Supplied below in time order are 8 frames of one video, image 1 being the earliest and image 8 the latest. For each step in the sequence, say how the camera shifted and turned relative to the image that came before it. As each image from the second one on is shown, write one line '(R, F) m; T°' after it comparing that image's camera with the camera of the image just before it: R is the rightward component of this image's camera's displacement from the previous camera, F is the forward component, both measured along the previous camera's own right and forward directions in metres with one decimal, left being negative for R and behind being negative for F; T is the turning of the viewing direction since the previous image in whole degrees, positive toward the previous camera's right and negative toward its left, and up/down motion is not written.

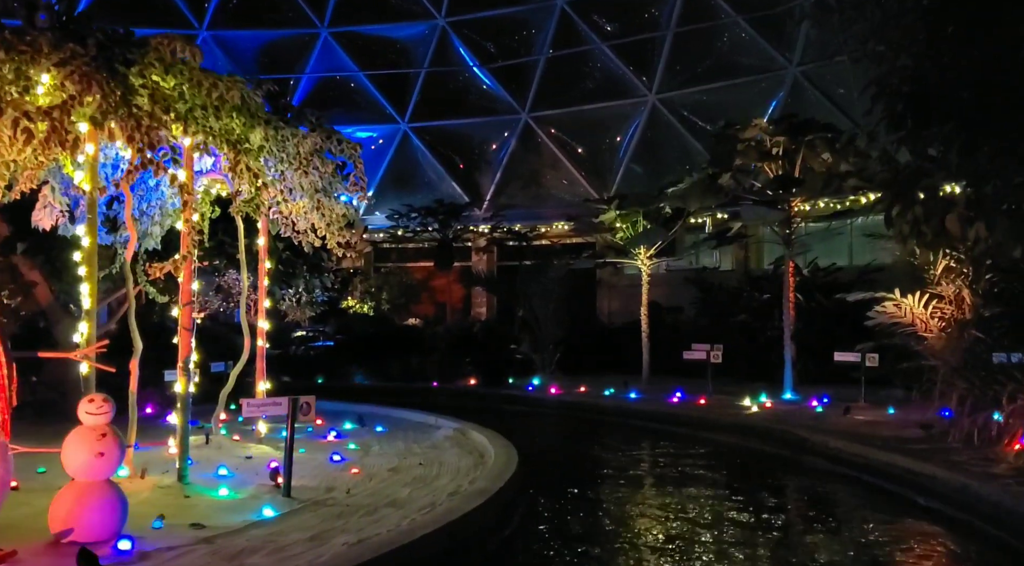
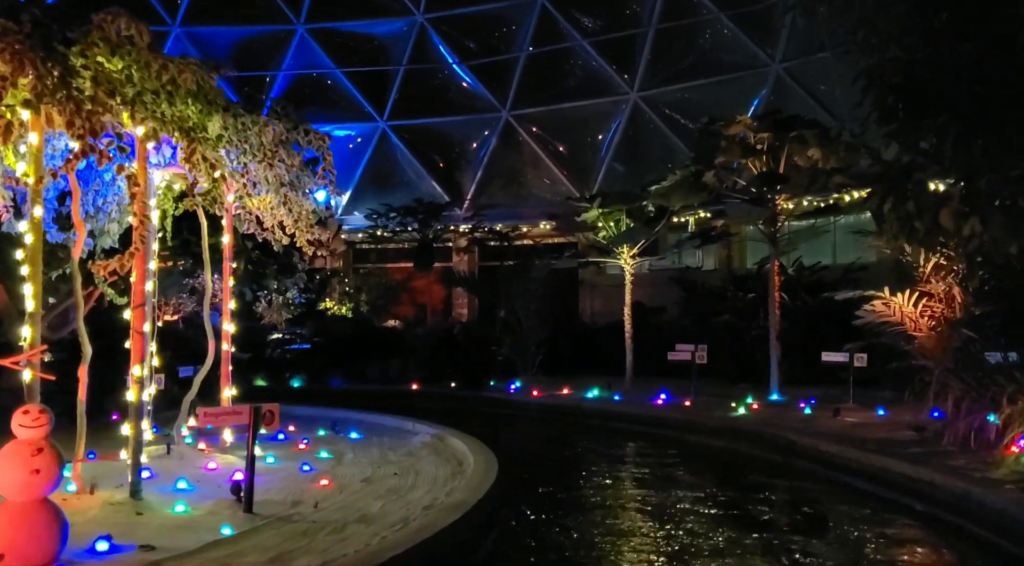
(0.0, +0.4) m; +1°
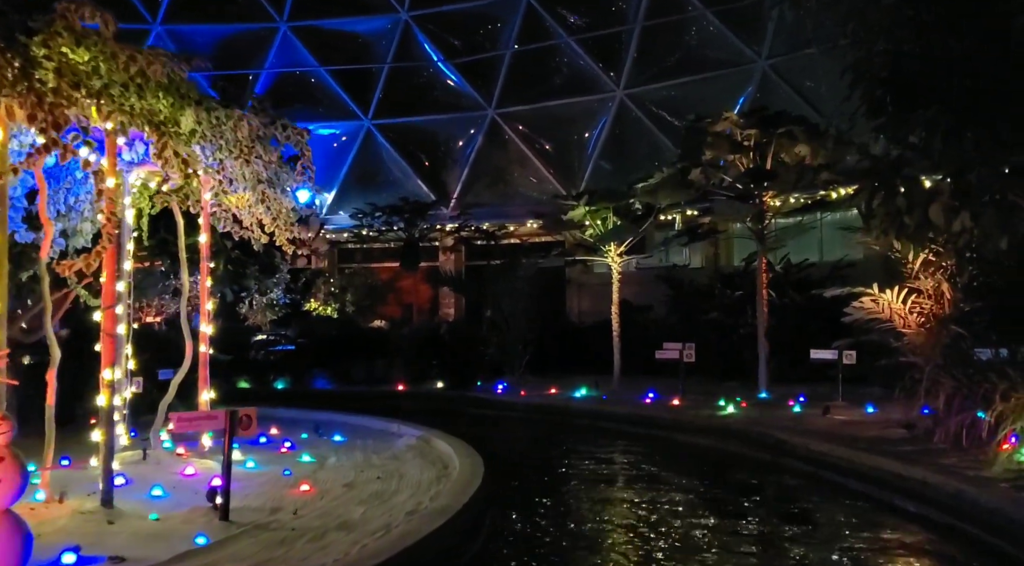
(0.0, +0.2) m; +1°
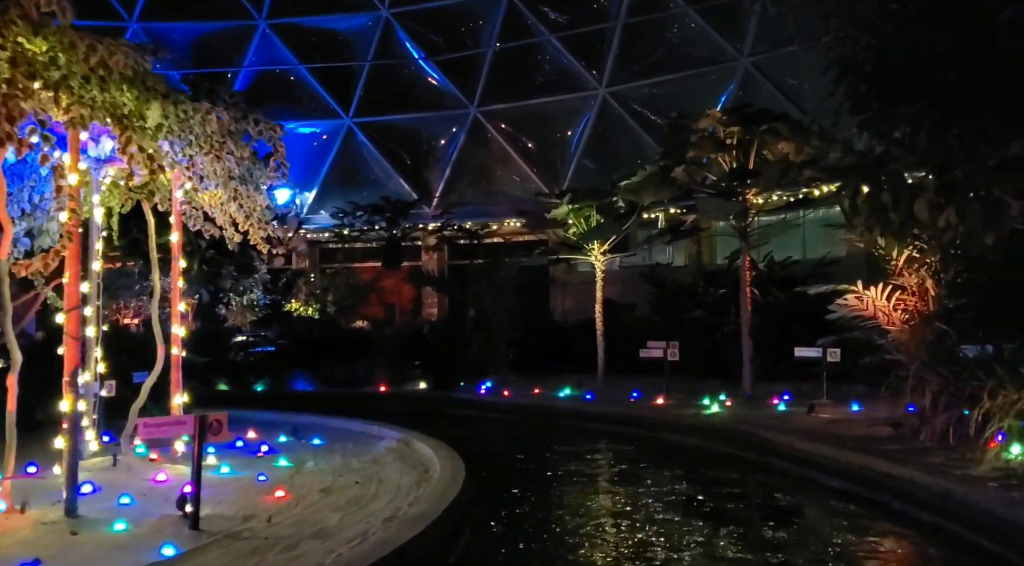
(0.0, +0.2) m; +1°
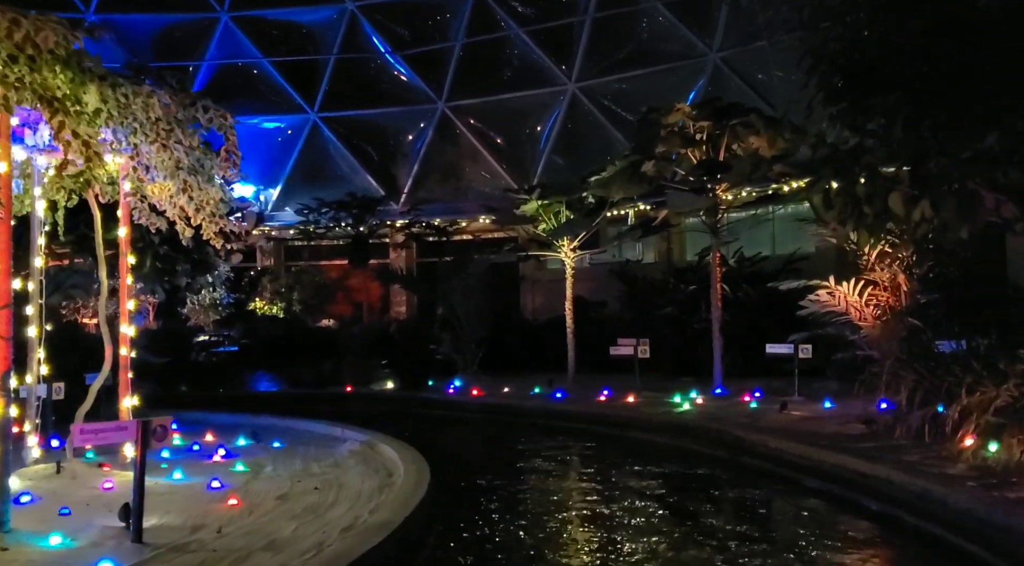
(+0.1, +0.3) m; +1°
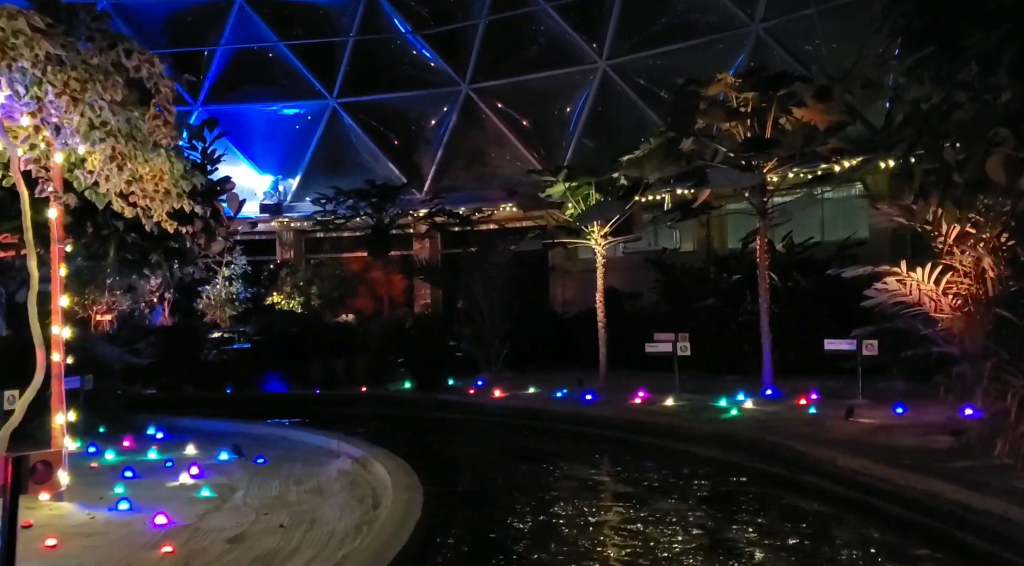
(+0.1, +1.7) m; -2°
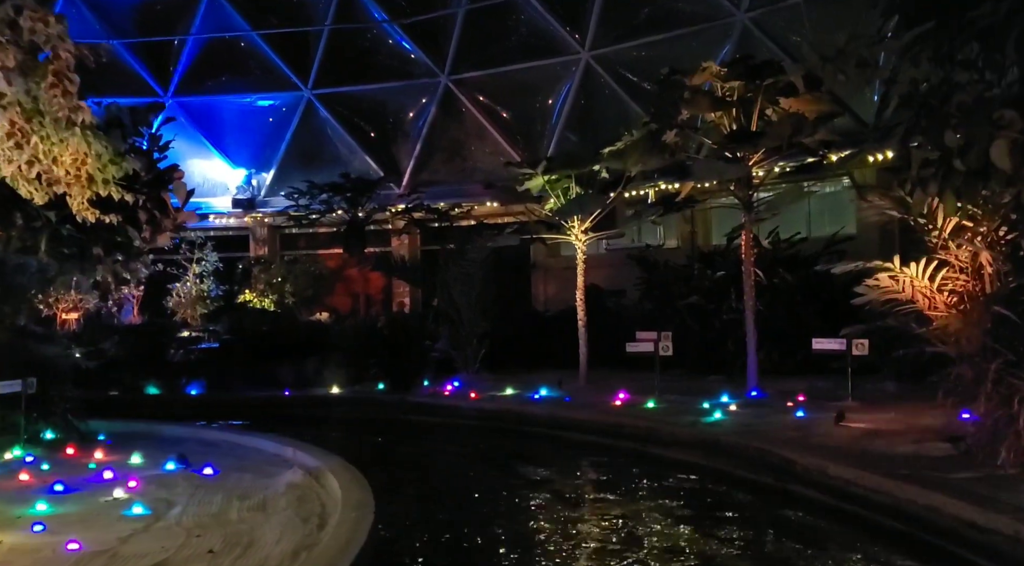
(+0.2, +0.7) m; +1°
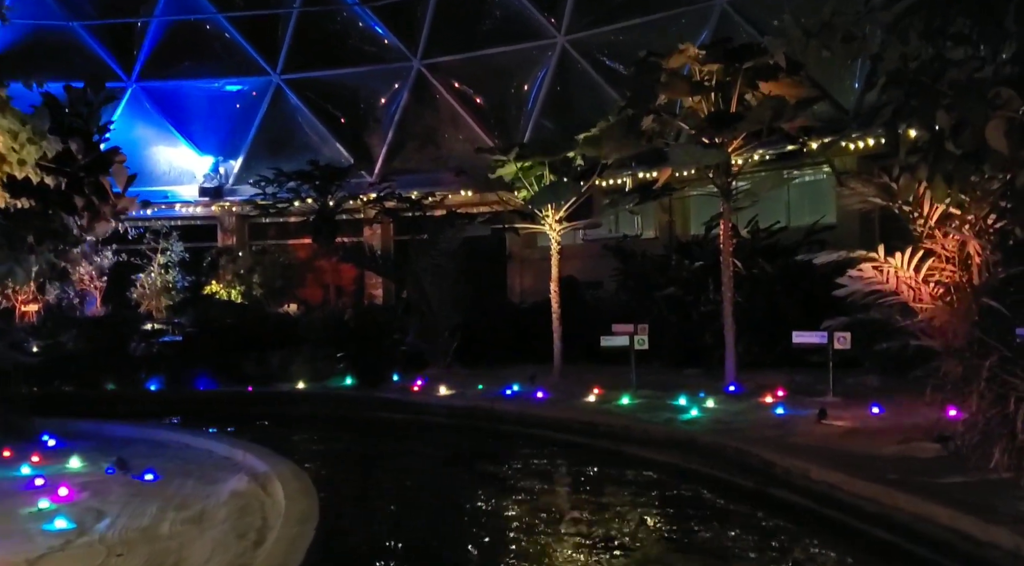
(+0.1, +0.6) m; +1°
